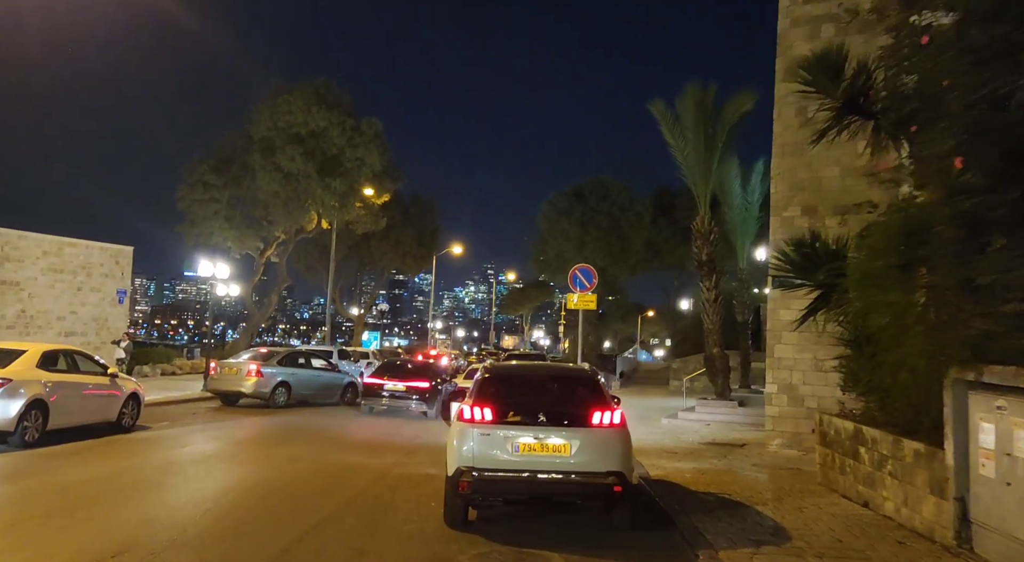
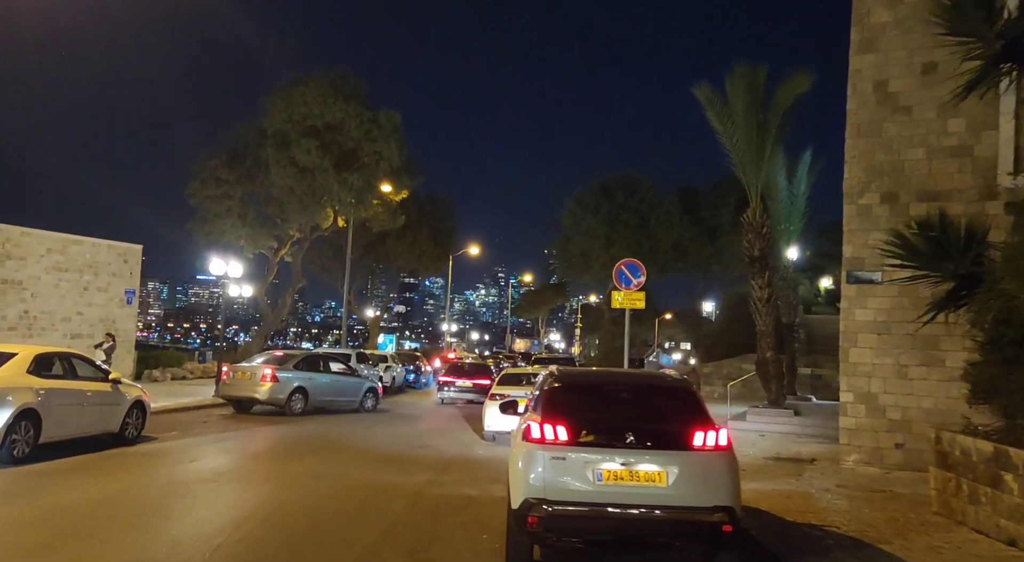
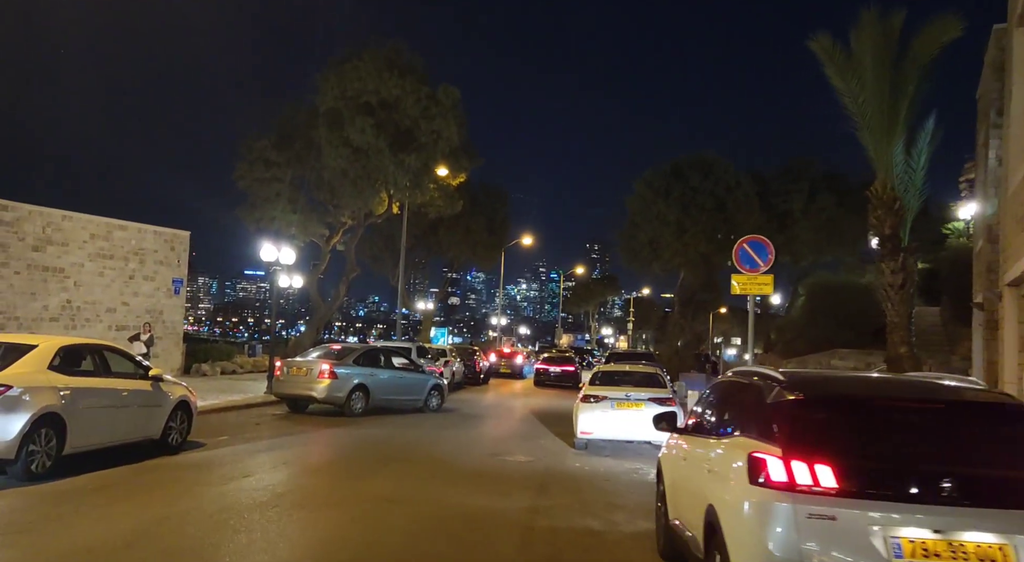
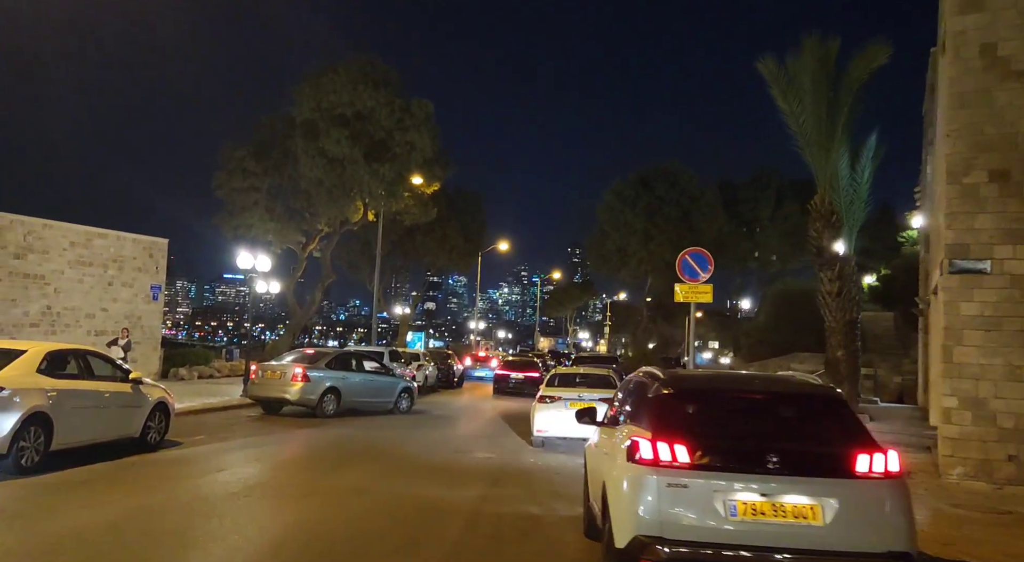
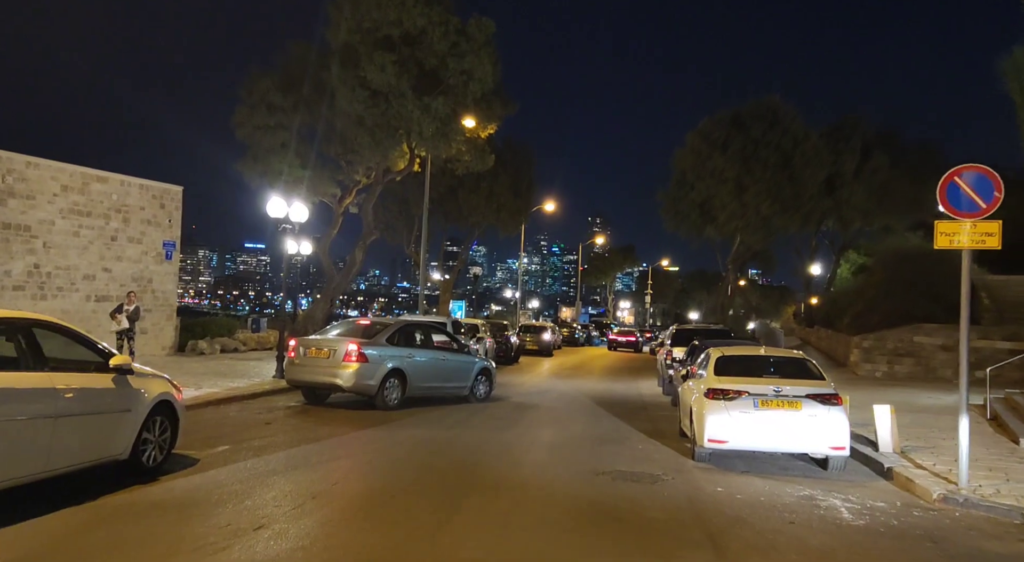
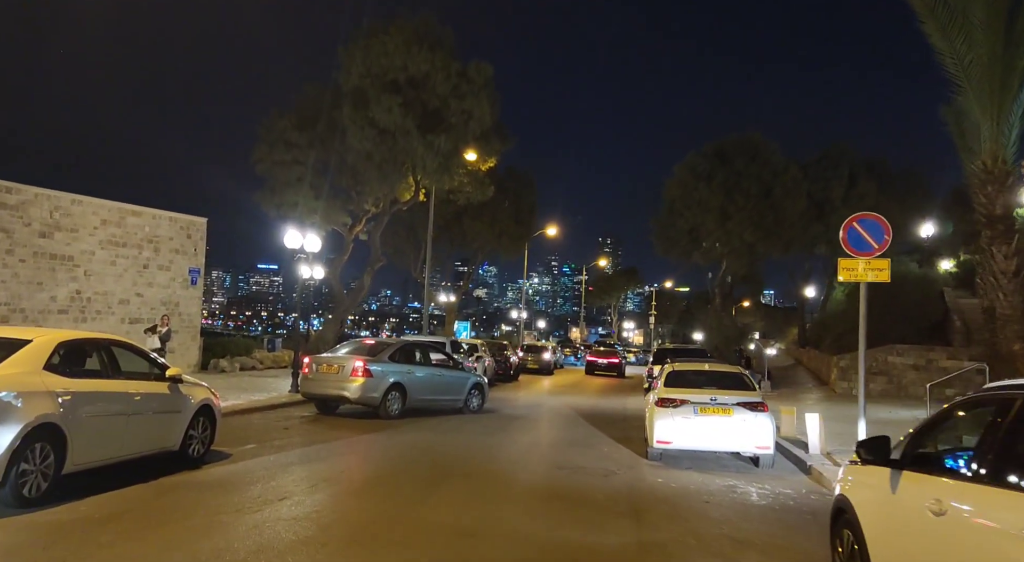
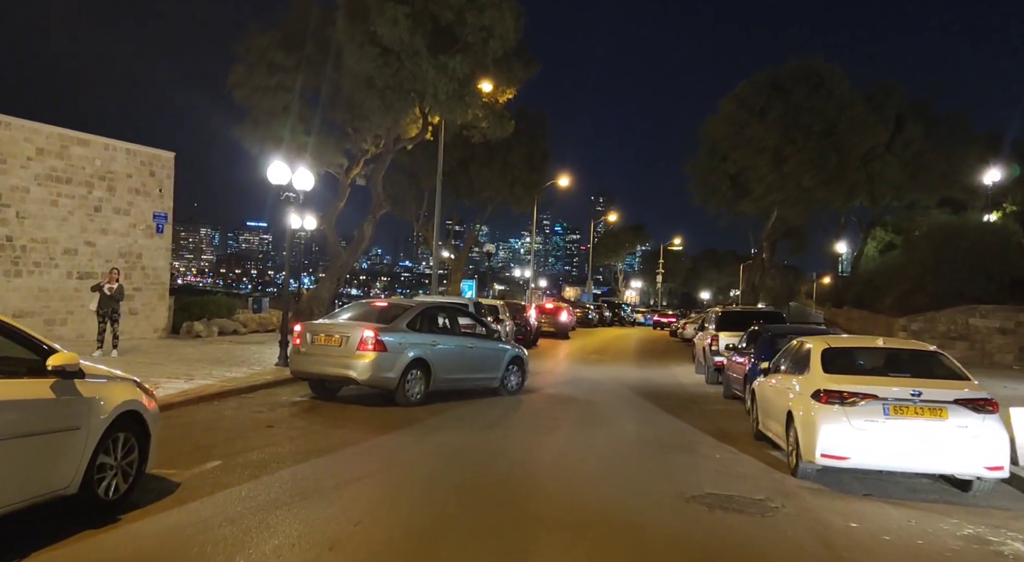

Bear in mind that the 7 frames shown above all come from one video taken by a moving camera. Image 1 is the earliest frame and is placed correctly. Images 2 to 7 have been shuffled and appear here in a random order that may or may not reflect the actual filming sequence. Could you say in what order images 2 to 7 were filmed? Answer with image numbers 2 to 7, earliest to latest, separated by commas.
2, 4, 3, 6, 5, 7
